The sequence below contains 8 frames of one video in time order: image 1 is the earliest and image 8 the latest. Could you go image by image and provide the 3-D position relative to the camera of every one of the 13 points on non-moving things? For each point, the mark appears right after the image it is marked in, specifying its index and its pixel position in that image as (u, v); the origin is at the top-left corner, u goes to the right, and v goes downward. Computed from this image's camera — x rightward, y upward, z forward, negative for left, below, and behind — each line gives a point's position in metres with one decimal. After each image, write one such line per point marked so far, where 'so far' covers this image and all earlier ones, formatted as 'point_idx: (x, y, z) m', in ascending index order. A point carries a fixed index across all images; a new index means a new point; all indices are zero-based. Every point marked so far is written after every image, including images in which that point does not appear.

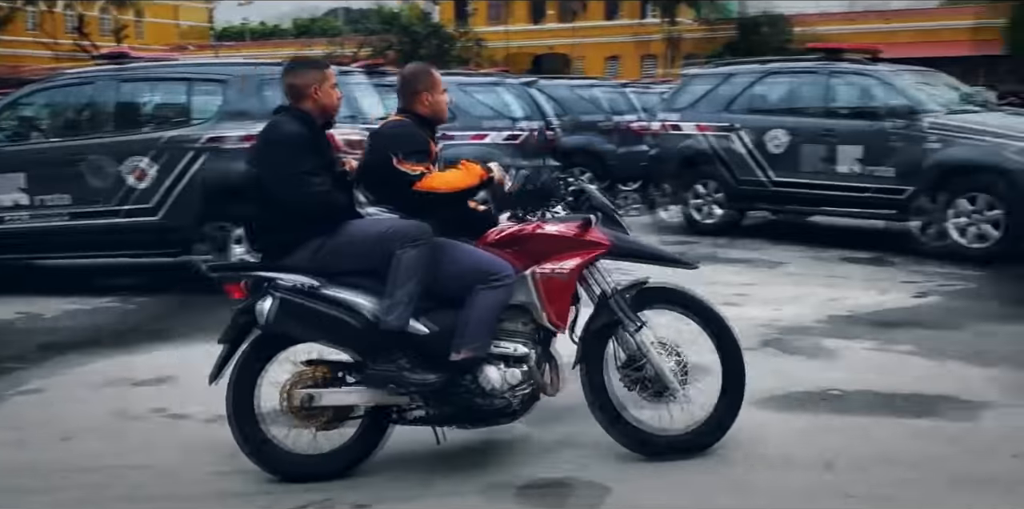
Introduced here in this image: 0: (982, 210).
0: (+4.5, +0.4, +8.9) m
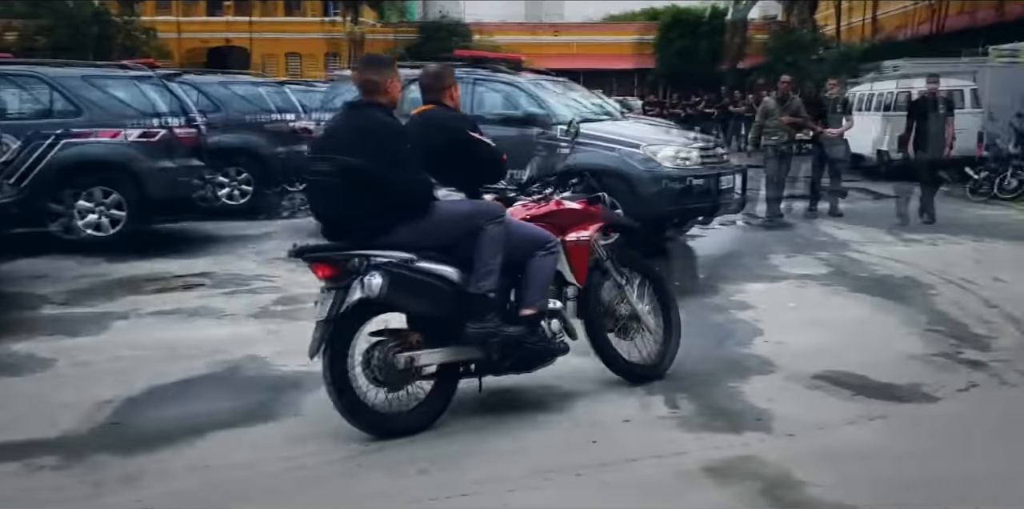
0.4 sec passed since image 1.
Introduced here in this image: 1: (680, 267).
0: (+1.0, +0.5, +9.7) m
1: (+1.7, -0.1, +9.5) m
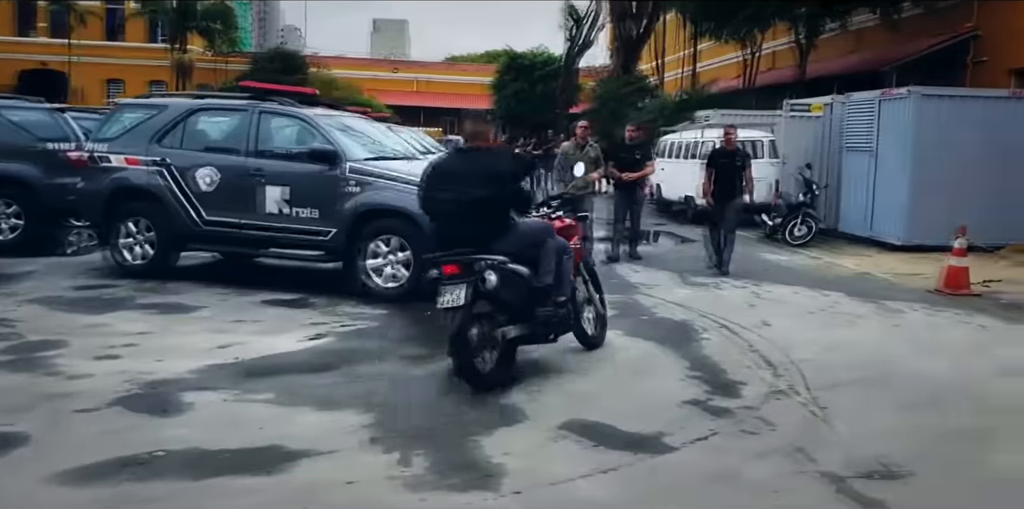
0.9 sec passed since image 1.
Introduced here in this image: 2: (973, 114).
0: (-1.2, 0.0, +9.4) m
1: (-0.5, -0.6, +9.3) m
2: (+7.7, +2.3, +15.3) m
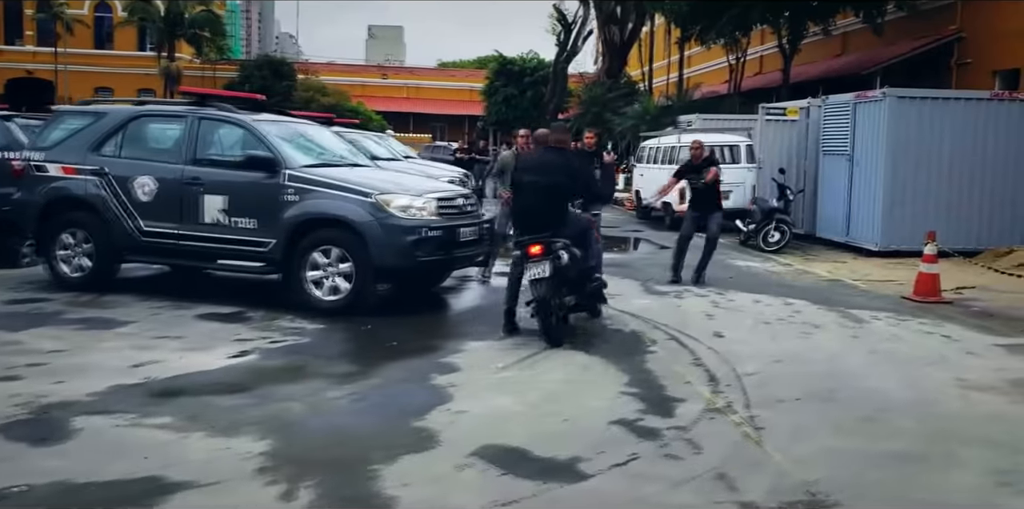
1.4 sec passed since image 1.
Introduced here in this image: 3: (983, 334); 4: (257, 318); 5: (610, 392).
0: (-1.7, -0.1, +9.0) m
1: (-1.0, -0.7, +8.9) m
2: (+7.1, +2.2, +15.0) m
3: (+4.5, -0.8, +8.9) m
4: (-2.4, -0.6, +8.7) m
5: (+0.7, -1.0, +6.4) m
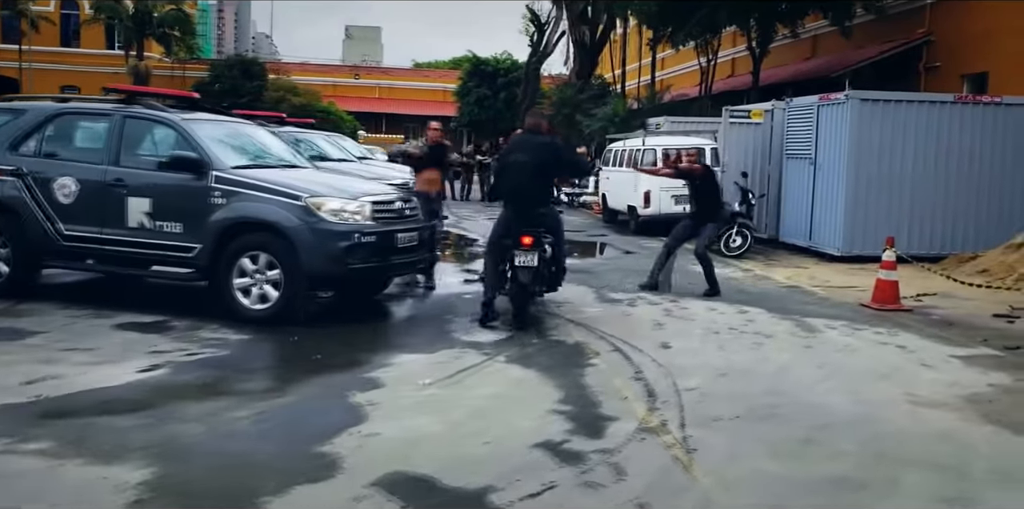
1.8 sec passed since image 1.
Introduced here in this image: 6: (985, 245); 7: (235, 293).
0: (-2.3, -0.1, +8.6) m
1: (-1.6, -0.7, +8.5) m
2: (+6.4, +2.2, +14.7) m
3: (+4.0, -0.8, +8.6) m
4: (-2.9, -0.7, +8.2) m
5: (+0.2, -1.0, +6.0) m
6: (+7.7, +0.2, +15.1) m
7: (-2.6, -0.4, +8.6) m
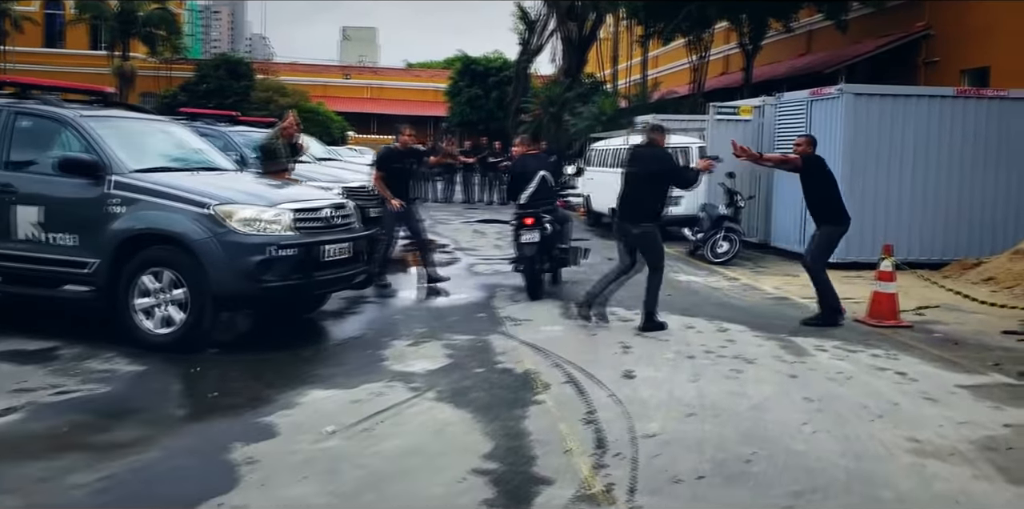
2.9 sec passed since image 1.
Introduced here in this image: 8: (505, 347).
0: (-2.8, -0.3, +7.5) m
1: (-2.0, -0.8, +7.4) m
2: (+5.9, +2.1, +13.6) m
3: (+3.5, -0.9, +7.5) m
4: (-3.4, -0.8, +7.1) m
5: (-0.3, -1.1, +4.9) m
6: (+7.2, +0.1, +14.0) m
7: (-3.0, -0.5, +7.5) m
8: (-0.1, -0.8, +7.9) m
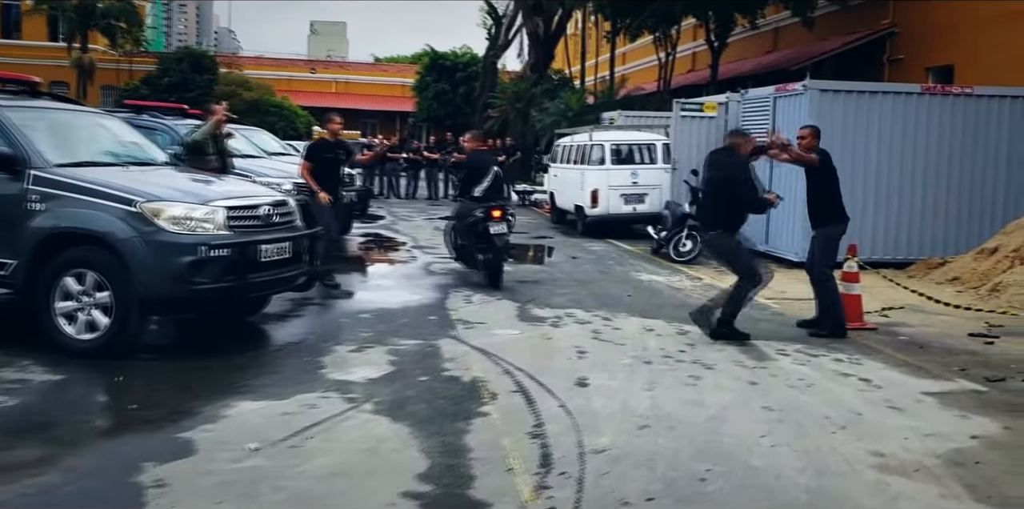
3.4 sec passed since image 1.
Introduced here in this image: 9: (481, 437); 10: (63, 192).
0: (-3.2, -0.3, +7.0) m
1: (-2.4, -0.8, +6.9) m
2: (+5.3, +2.1, +13.4) m
3: (+3.1, -1.0, +7.2) m
4: (-3.8, -0.8, +6.6) m
5: (-0.6, -1.2, +4.5) m
6: (+6.6, +0.1, +13.8) m
7: (-3.4, -0.5, +7.0) m
8: (-0.5, -0.8, +7.6) m
9: (-0.2, -1.1, +5.4) m
10: (-3.4, +0.5, +7.0) m
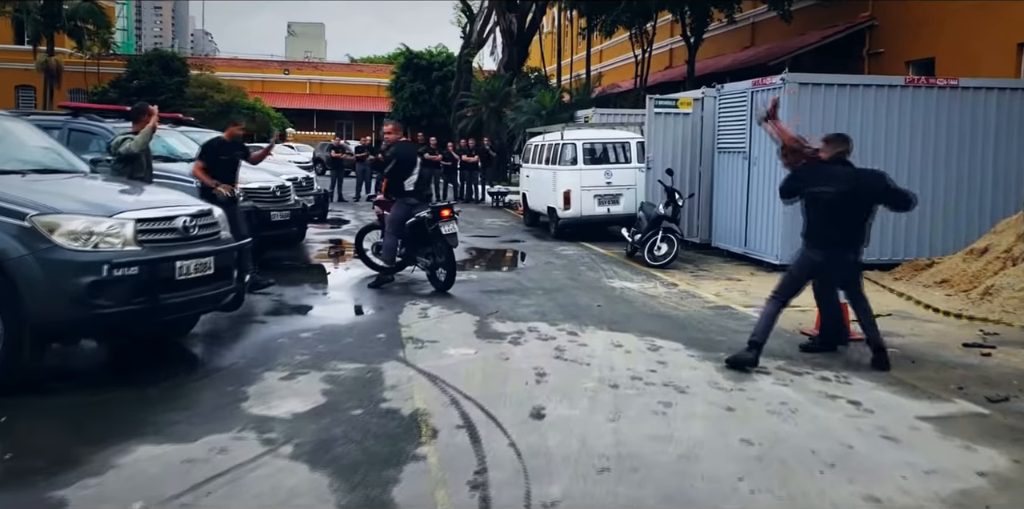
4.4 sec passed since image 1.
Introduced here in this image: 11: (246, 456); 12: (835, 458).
0: (-3.5, -0.4, +6.1) m
1: (-2.8, -1.0, +6.1) m
2: (+4.8, +2.1, +12.7) m
3: (+2.7, -1.0, +6.5) m
4: (-4.1, -0.9, +5.8) m
5: (-0.9, -1.3, +3.7) m
6: (+6.1, +0.1, +13.2) m
7: (-3.8, -0.6, +6.2) m
8: (-0.8, -0.9, +6.8) m
9: (-0.5, -1.2, +4.6) m
10: (-3.8, +0.3, +6.2) m
11: (-1.5, -1.1, +5.1) m
12: (+1.8, -1.1, +5.2) m
